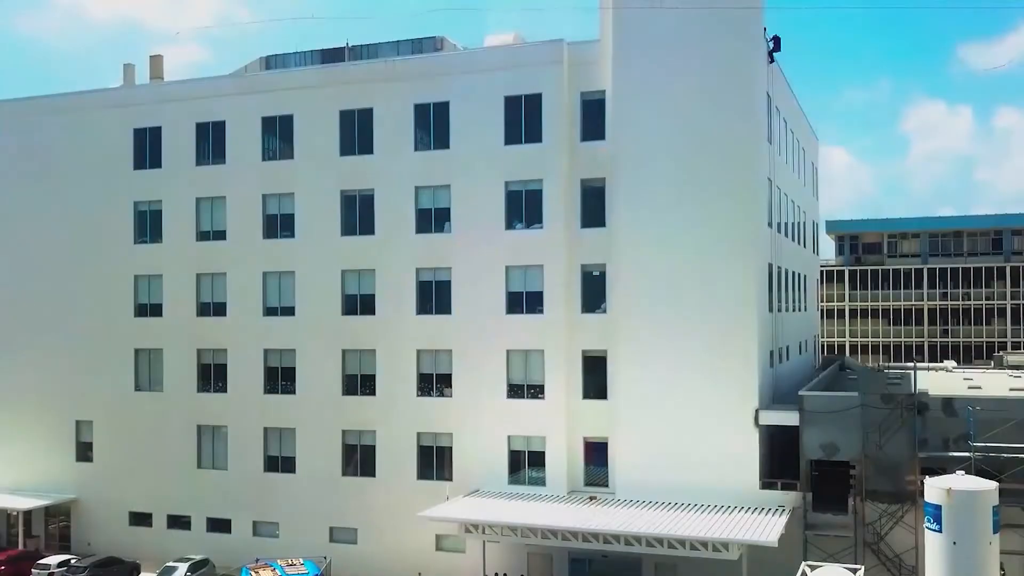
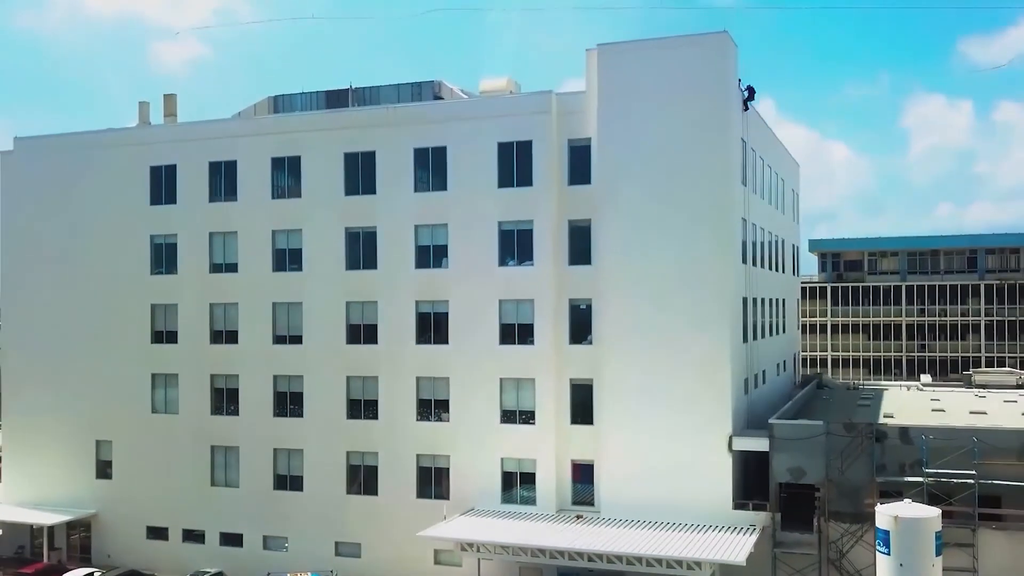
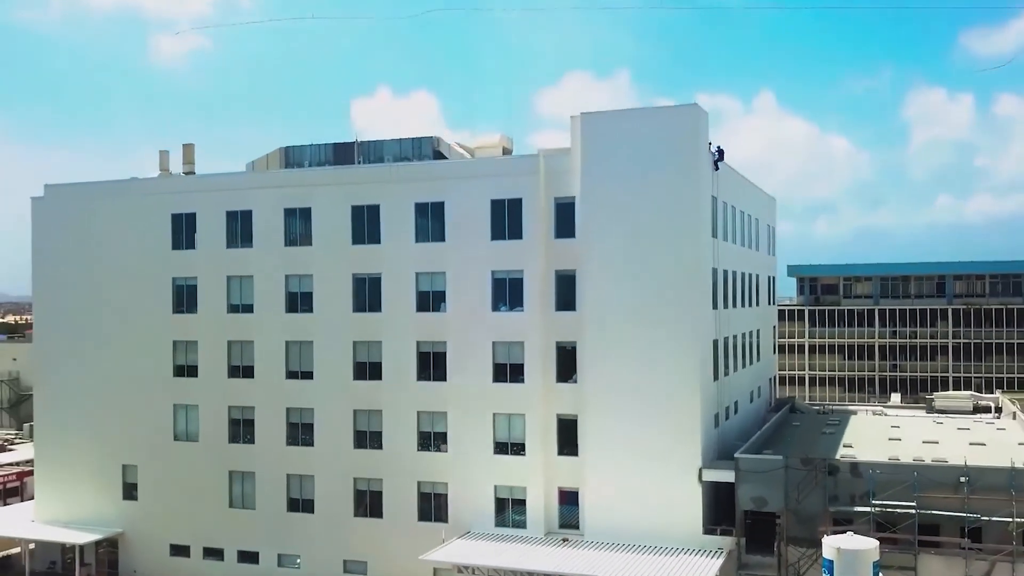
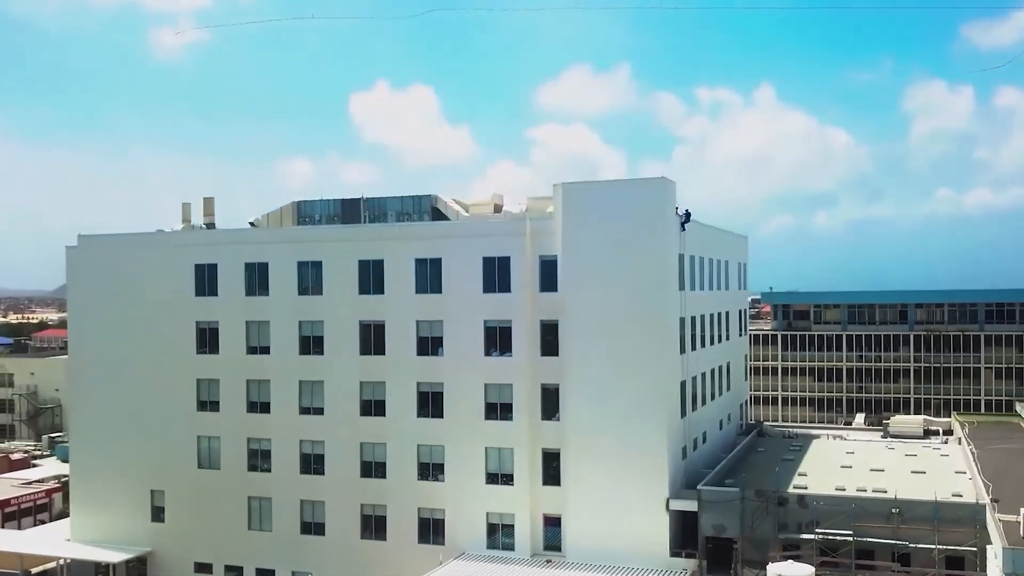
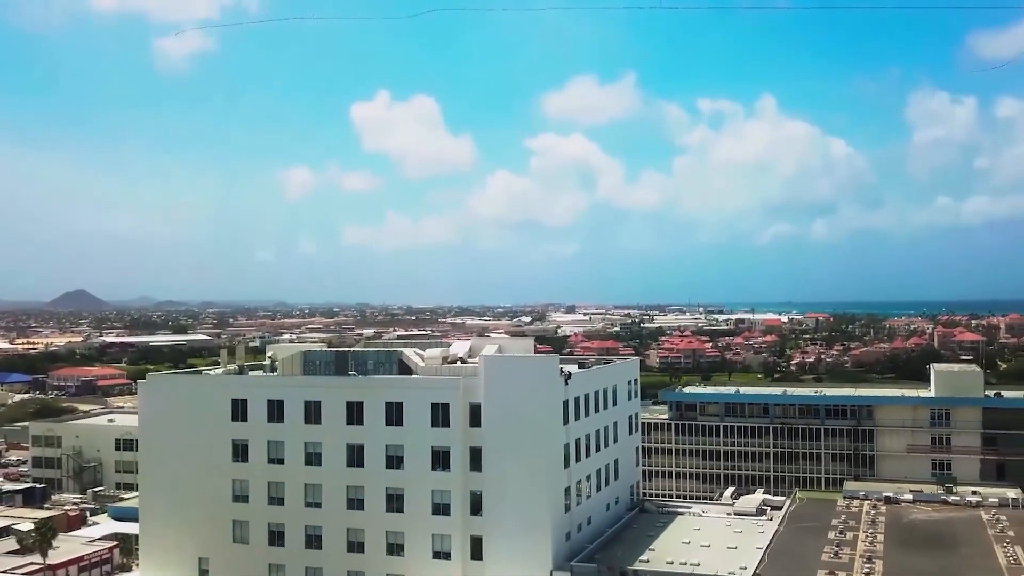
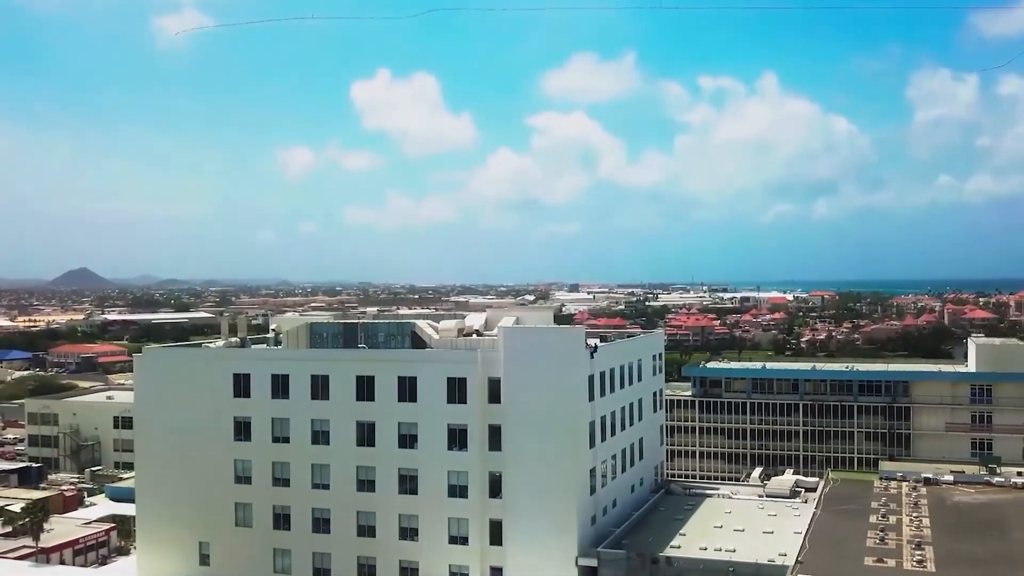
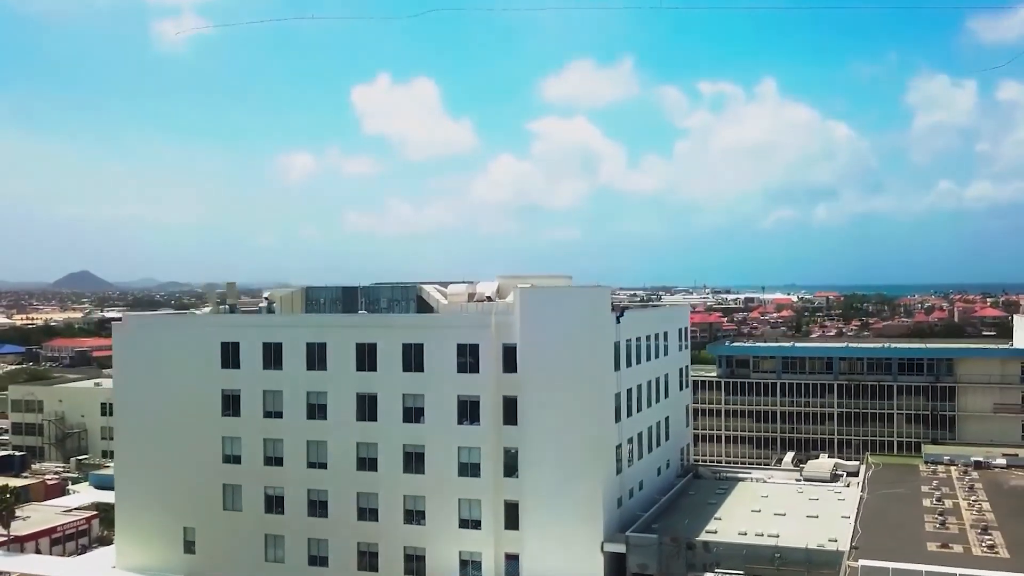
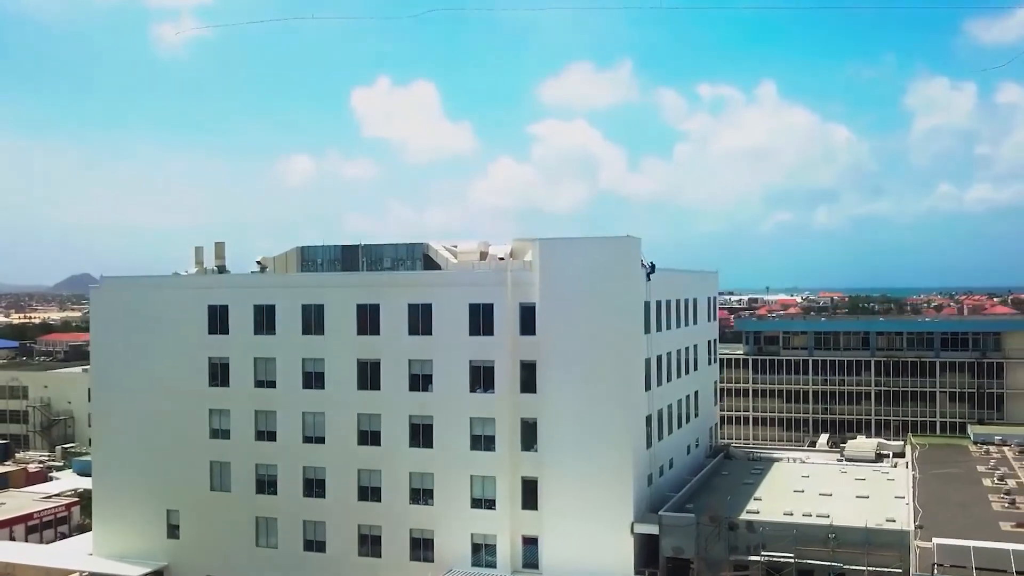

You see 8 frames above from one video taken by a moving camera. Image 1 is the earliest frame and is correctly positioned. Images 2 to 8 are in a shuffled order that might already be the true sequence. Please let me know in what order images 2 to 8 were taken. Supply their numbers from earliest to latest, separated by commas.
2, 3, 4, 8, 7, 6, 5
